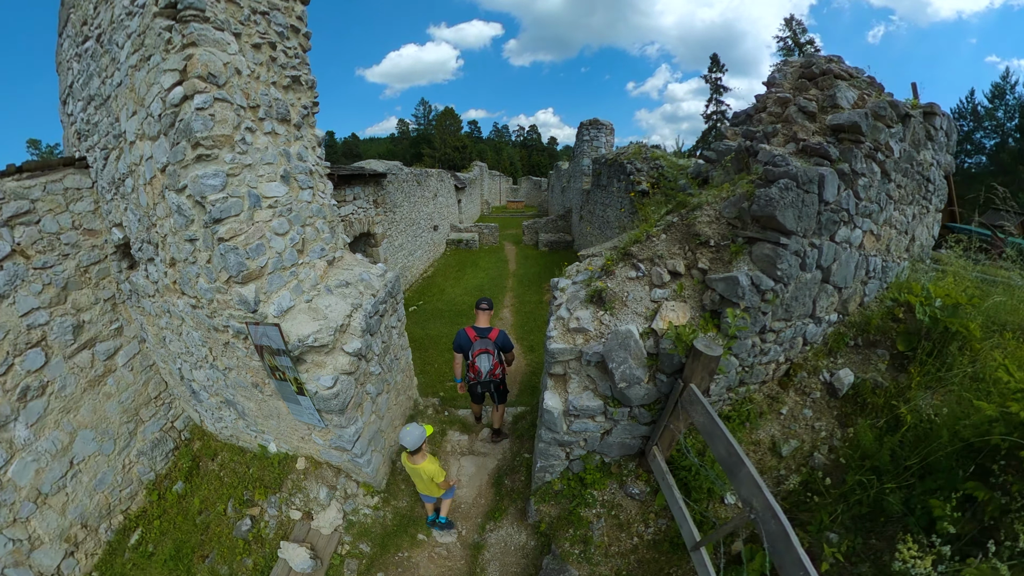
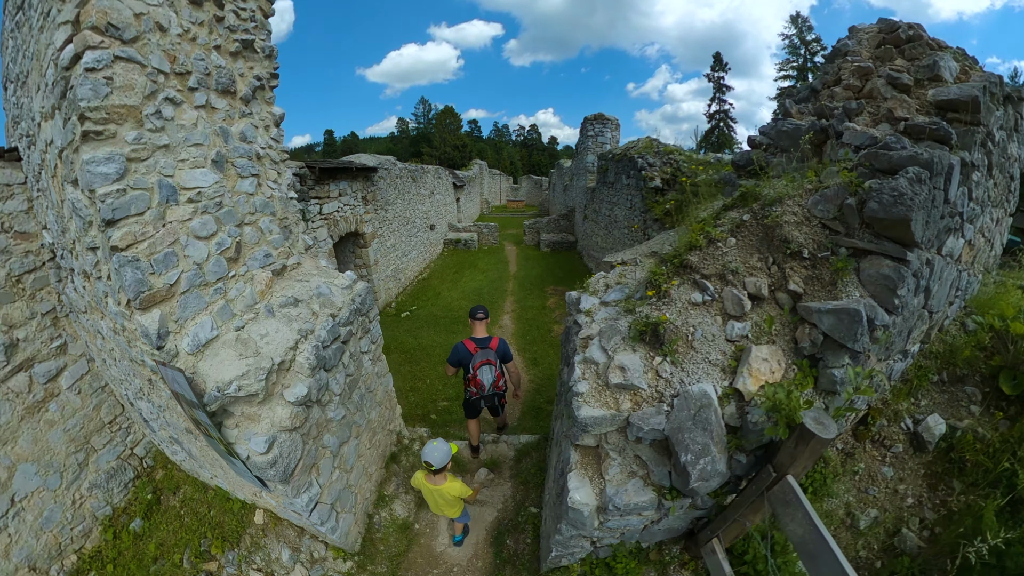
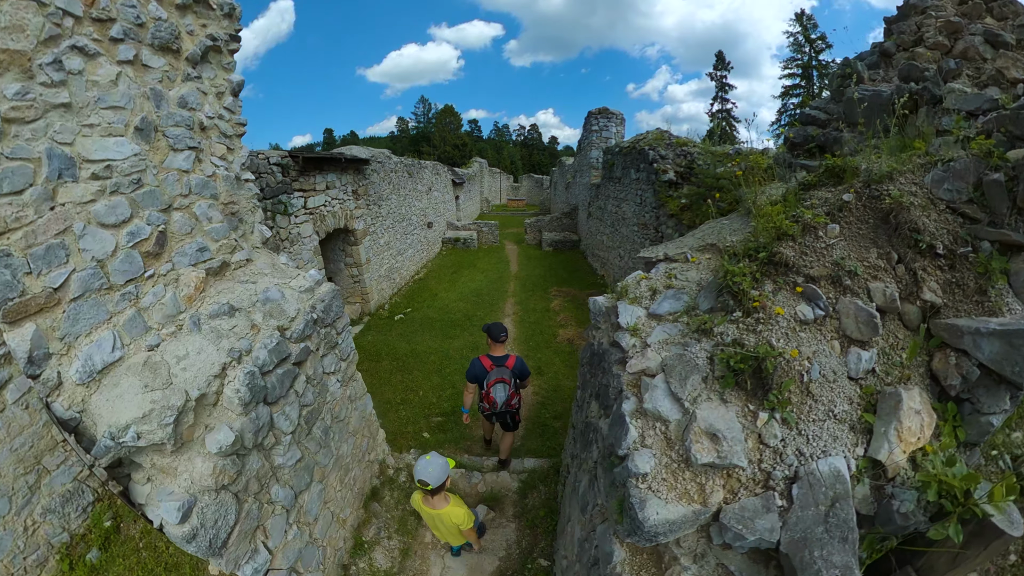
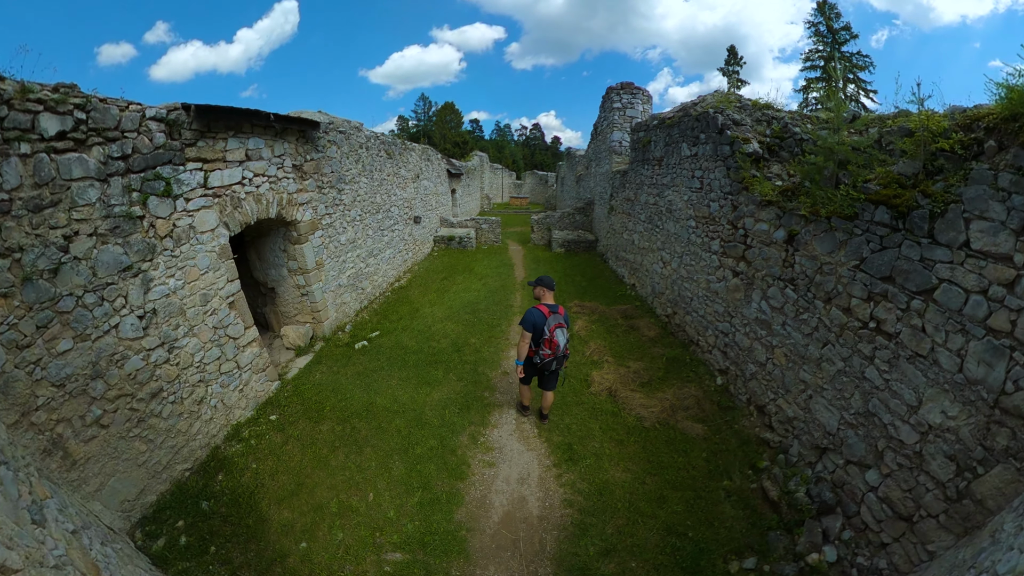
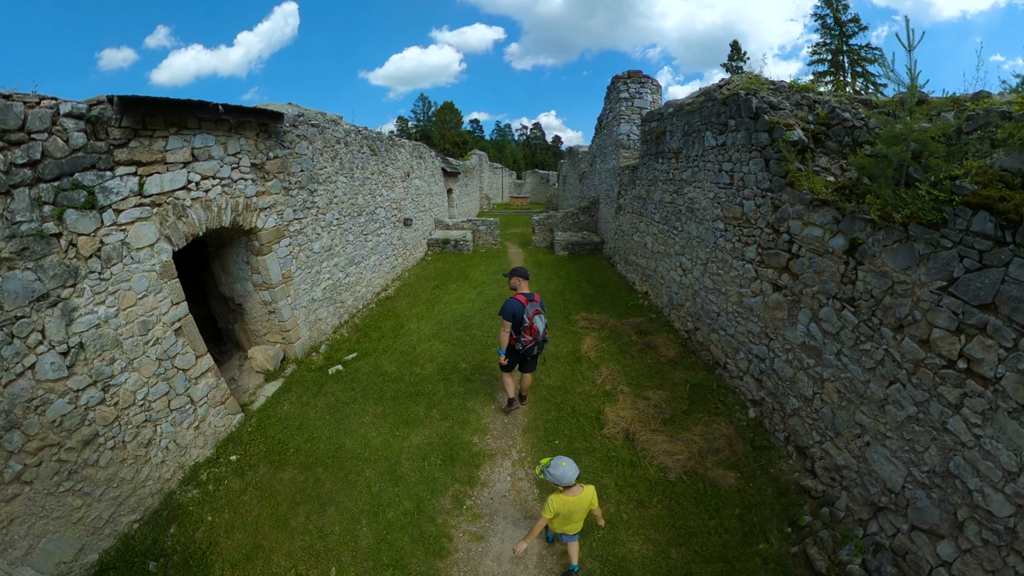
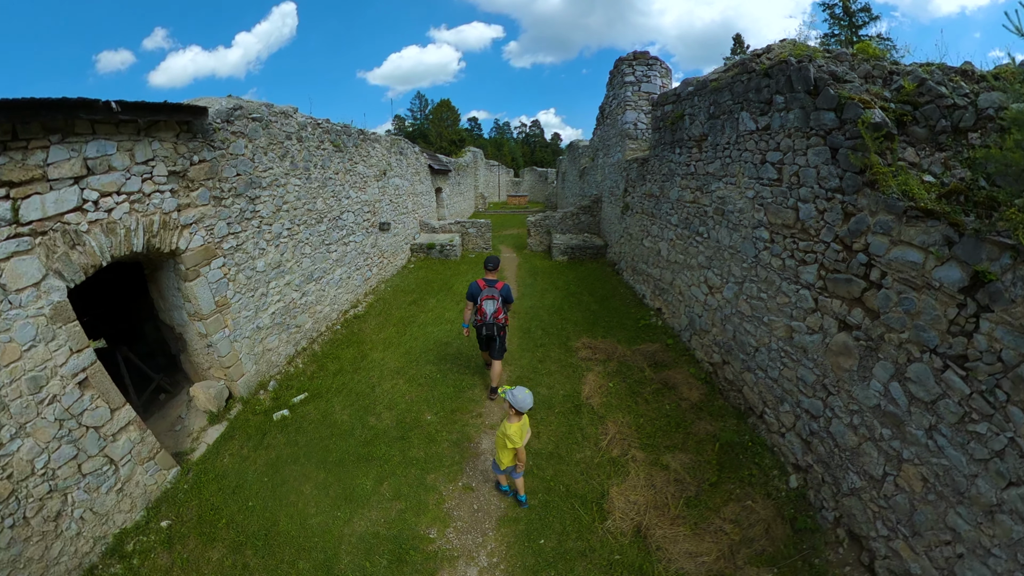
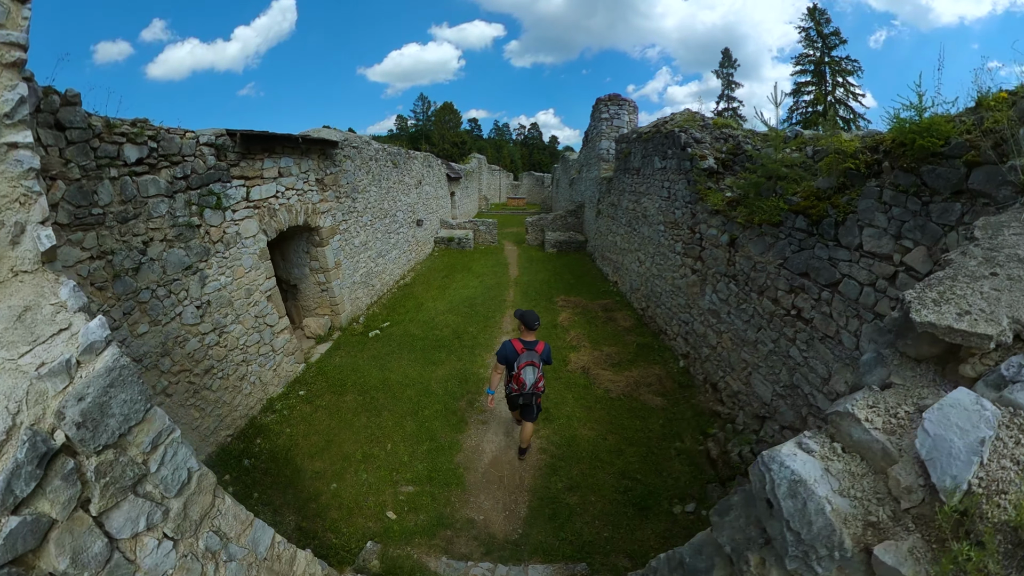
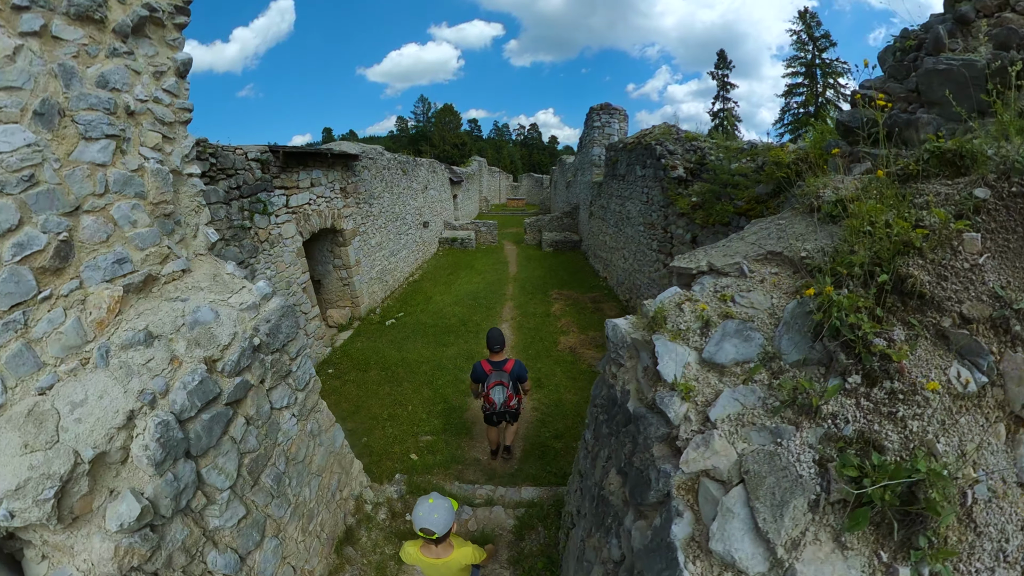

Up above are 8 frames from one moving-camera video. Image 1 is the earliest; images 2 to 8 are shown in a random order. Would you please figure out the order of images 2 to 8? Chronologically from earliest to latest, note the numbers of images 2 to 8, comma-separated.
2, 3, 8, 7, 4, 5, 6
